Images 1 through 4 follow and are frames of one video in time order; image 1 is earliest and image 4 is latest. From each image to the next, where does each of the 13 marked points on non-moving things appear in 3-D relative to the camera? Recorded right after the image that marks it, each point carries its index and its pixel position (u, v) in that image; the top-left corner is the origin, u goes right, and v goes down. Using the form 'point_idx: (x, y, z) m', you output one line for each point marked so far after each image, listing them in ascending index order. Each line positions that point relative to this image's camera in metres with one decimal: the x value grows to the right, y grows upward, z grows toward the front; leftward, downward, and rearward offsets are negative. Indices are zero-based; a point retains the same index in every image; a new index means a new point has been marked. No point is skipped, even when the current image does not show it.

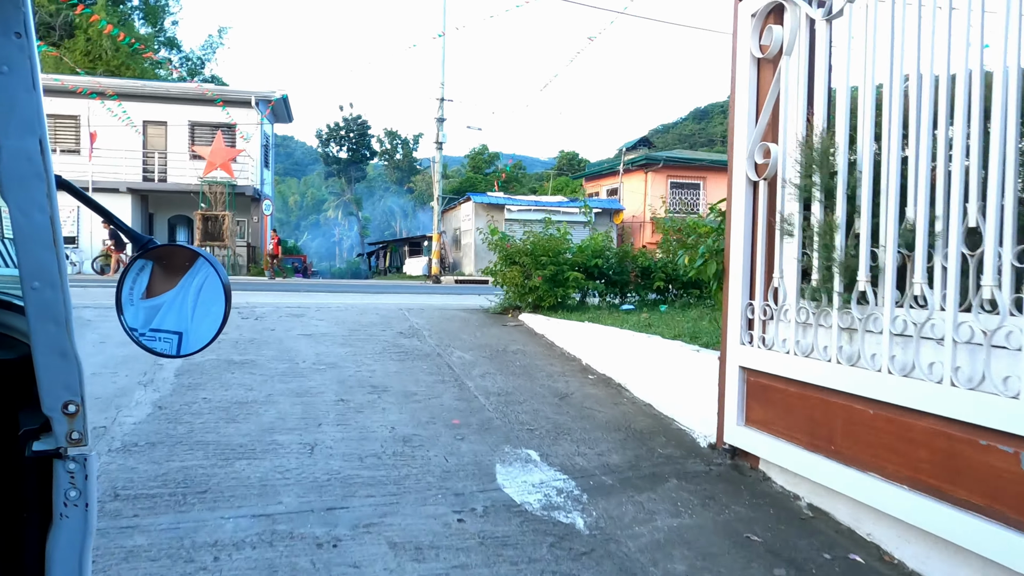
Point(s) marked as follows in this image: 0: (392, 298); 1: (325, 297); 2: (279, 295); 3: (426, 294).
0: (-2.3, -0.2, +13.1) m
1: (-3.5, -0.1, +13.3) m
2: (-4.1, -0.1, +12.9) m
3: (-1.9, -0.2, +14.7) m
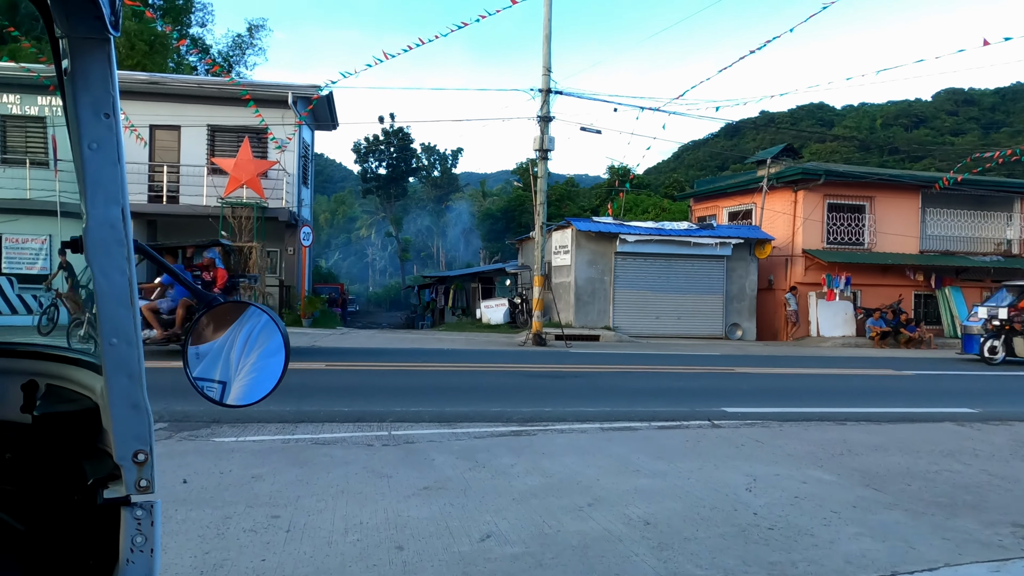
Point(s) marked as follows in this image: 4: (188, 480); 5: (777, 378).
0: (+0.5, -1.5, +6.0) m
1: (-0.6, -1.4, +6.3) m
2: (-1.3, -1.4, +5.9) m
3: (+1.0, -1.5, +7.6) m
4: (-2.3, -1.4, +5.3) m
5: (+4.2, -1.4, +11.7) m
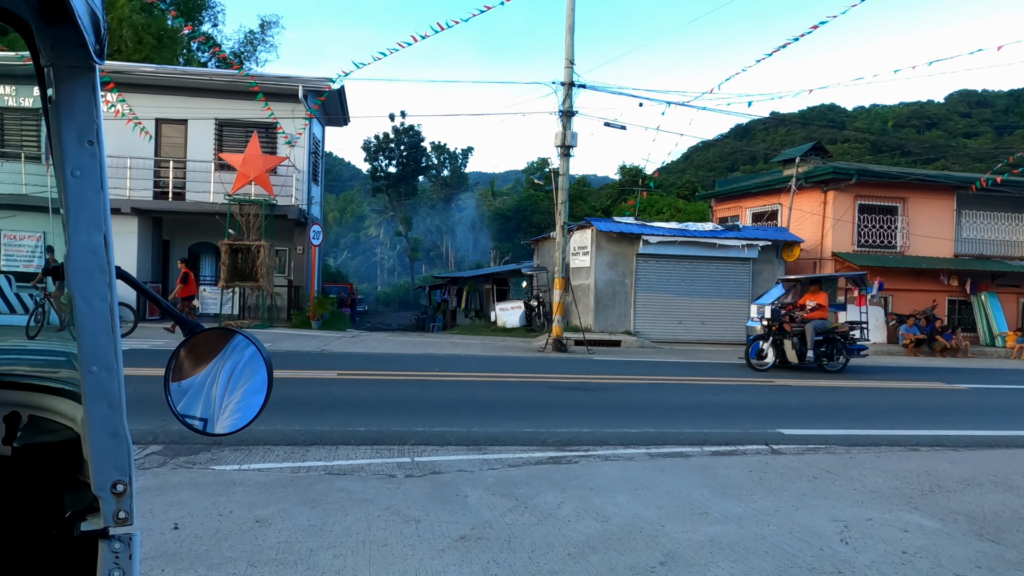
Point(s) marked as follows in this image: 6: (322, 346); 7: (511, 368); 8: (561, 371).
0: (+0.9, -1.5, +5.2) m
1: (-0.3, -1.5, +5.4) m
2: (-1.0, -1.5, +5.1) m
3: (+1.3, -1.6, +6.8) m
4: (-2.0, -1.4, +4.5) m
5: (+4.6, -1.5, +10.8) m
6: (-4.1, -1.3, +16.0) m
7: (0.0, -1.5, +13.4) m
8: (+0.9, -1.5, +13.3) m
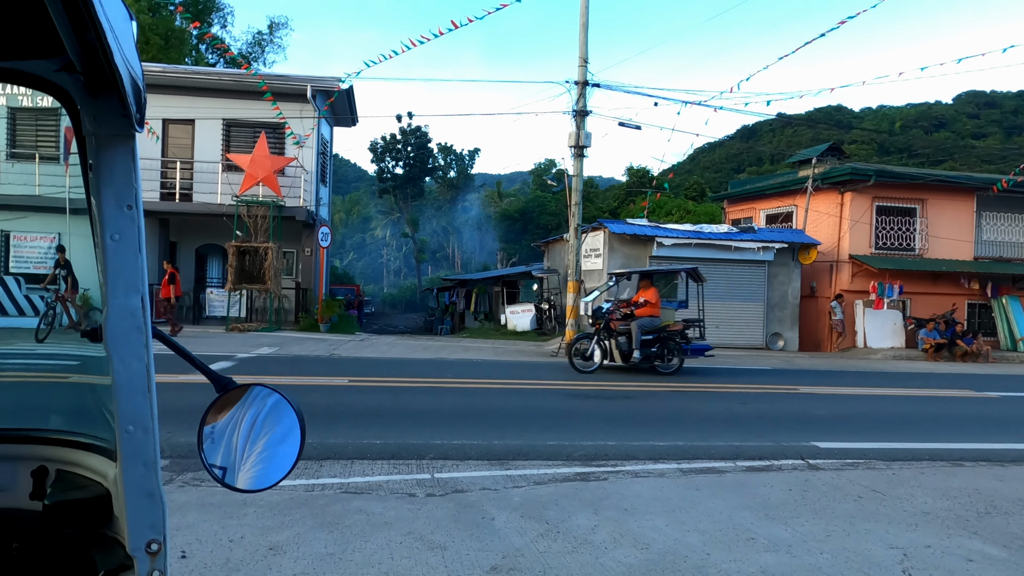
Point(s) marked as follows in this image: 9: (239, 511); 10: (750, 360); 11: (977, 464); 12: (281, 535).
0: (+1.1, -1.6, +4.8) m
1: (-0.1, -1.6, +5.0) m
2: (-0.8, -1.5, +4.7) m
3: (+1.5, -1.6, +6.4) m
4: (-1.8, -1.5, +4.1) m
5: (+4.8, -1.6, +10.4) m
6: (-3.8, -1.3, +15.7) m
7: (+0.3, -1.5, +13.0) m
8: (+1.2, -1.6, +12.9) m
9: (-1.8, -1.5, +4.9) m
10: (+6.0, -1.8, +18.5) m
11: (+4.5, -1.7, +7.2) m
12: (-1.4, -1.5, +4.5) m
